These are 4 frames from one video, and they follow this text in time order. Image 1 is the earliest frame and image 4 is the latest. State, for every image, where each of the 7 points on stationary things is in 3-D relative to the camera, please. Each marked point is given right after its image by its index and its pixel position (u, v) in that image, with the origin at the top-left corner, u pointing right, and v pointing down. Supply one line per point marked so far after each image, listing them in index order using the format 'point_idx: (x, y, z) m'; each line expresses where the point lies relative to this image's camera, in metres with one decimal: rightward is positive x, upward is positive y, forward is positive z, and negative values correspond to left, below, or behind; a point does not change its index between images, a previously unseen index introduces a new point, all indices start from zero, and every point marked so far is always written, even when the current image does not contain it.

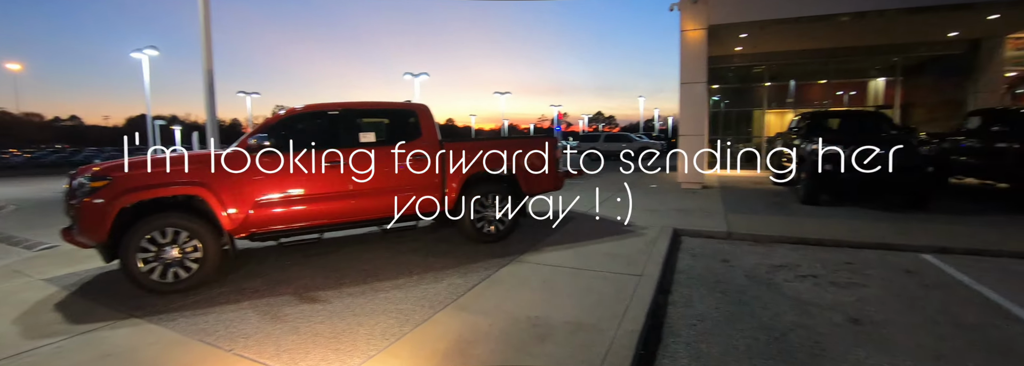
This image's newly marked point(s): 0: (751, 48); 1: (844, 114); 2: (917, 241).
0: (+6.0, +3.8, +13.0) m
1: (+6.2, +1.3, +8.8) m
2: (+5.3, -0.8, +5.7) m
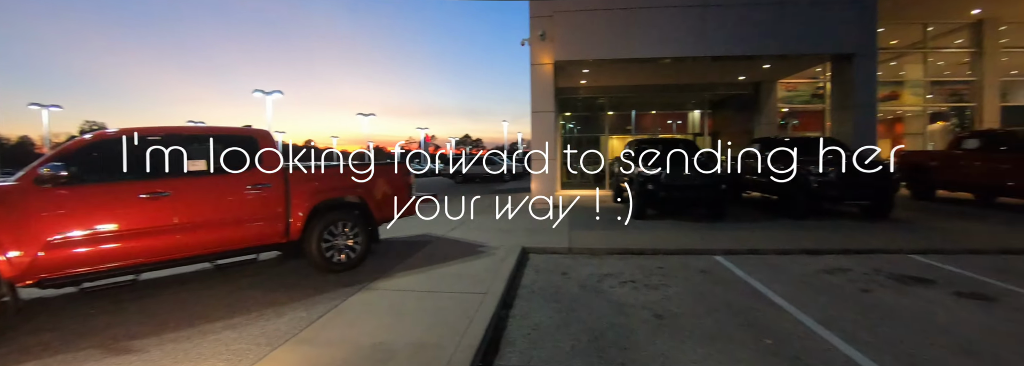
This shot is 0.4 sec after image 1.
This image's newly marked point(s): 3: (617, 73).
0: (+2.0, +3.3, +14.3) m
1: (+3.3, +1.0, +10.2) m
2: (+3.2, -1.1, +6.9) m
3: (+2.6, +3.4, +12.8) m
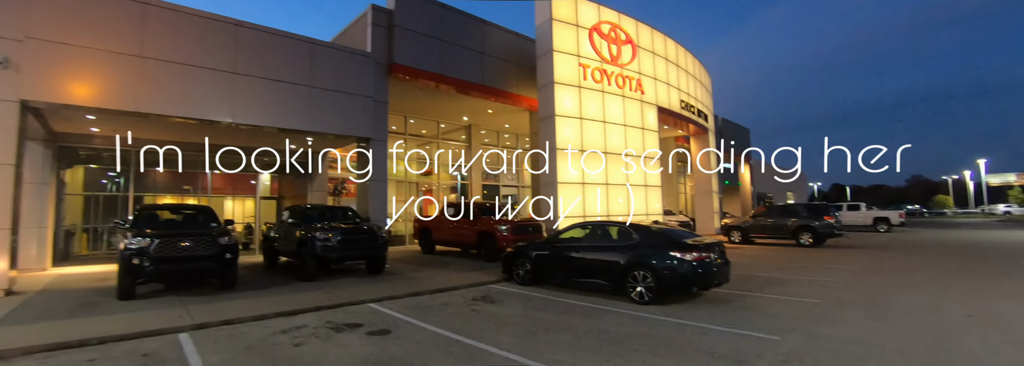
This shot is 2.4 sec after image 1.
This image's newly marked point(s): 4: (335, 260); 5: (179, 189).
0: (-11.1, +1.4, +11.7) m
1: (-7.4, -0.5, +9.3) m
2: (-5.1, -2.2, +6.6) m
3: (-9.7, +1.6, +11.0) m
4: (-3.8, -1.7, +9.1) m
5: (-11.8, -0.2, +14.9) m
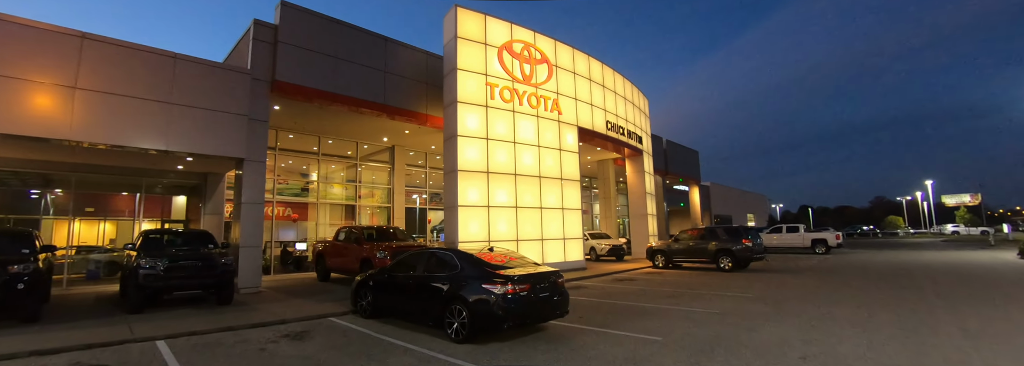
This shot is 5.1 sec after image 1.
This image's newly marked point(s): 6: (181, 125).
0: (-14.3, +0.8, +11.2) m
1: (-10.5, -1.0, +8.6) m
2: (-8.3, -2.5, +5.8) m
3: (-12.8, +1.1, +10.4) m
4: (-7.0, -2.1, +8.4) m
5: (-14.9, -1.0, +14.3) m
6: (-8.1, +1.4, +10.4) m
